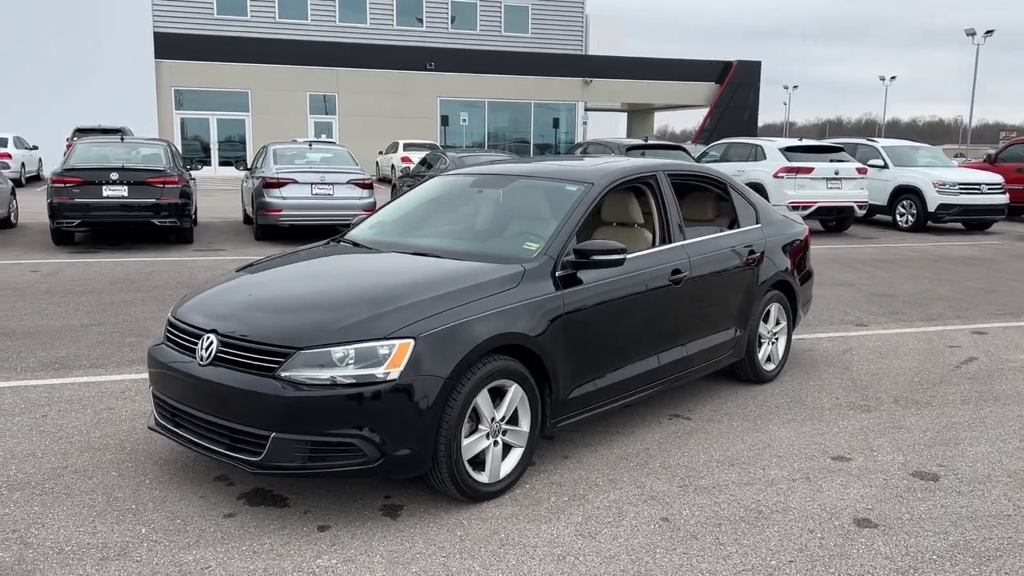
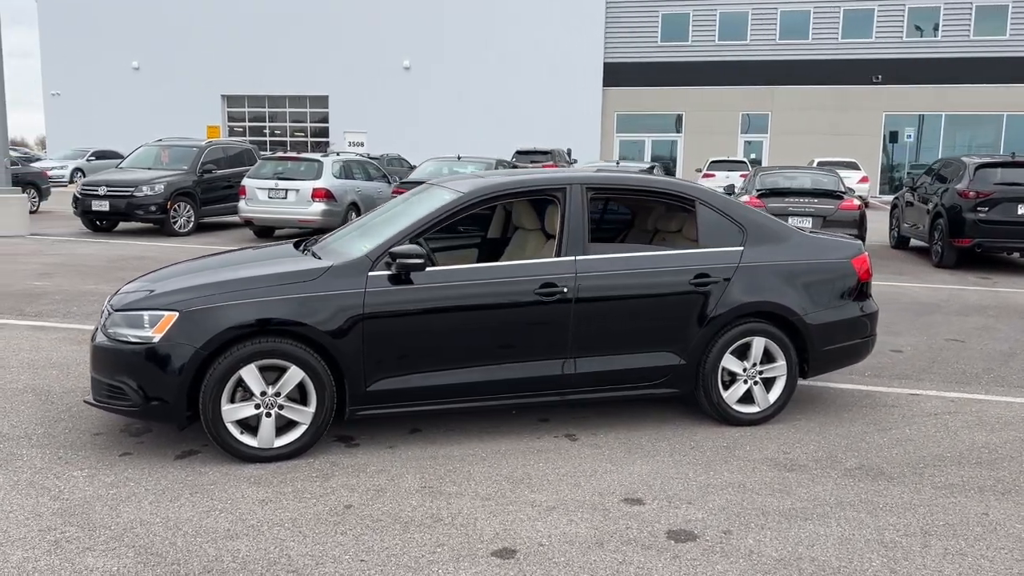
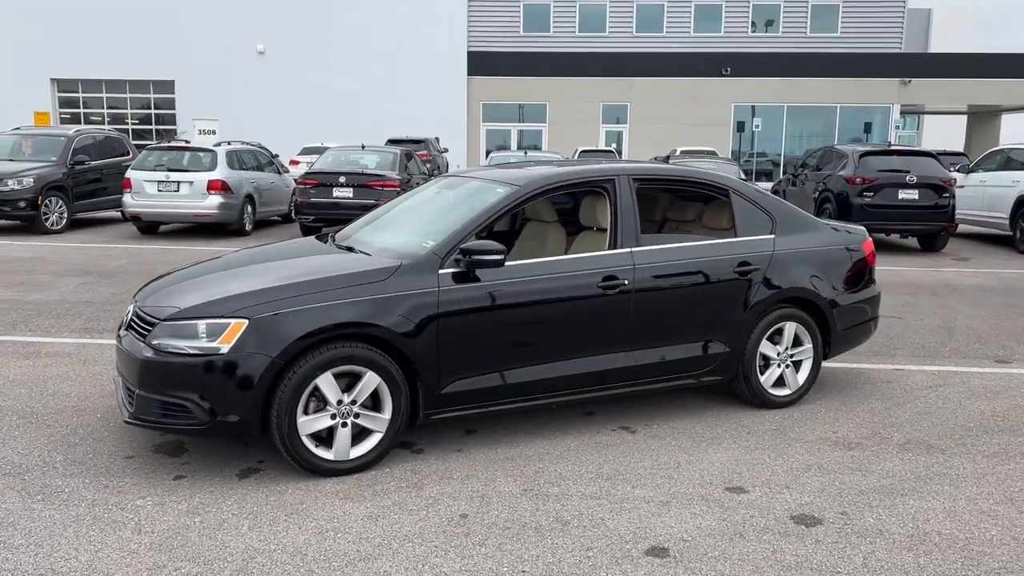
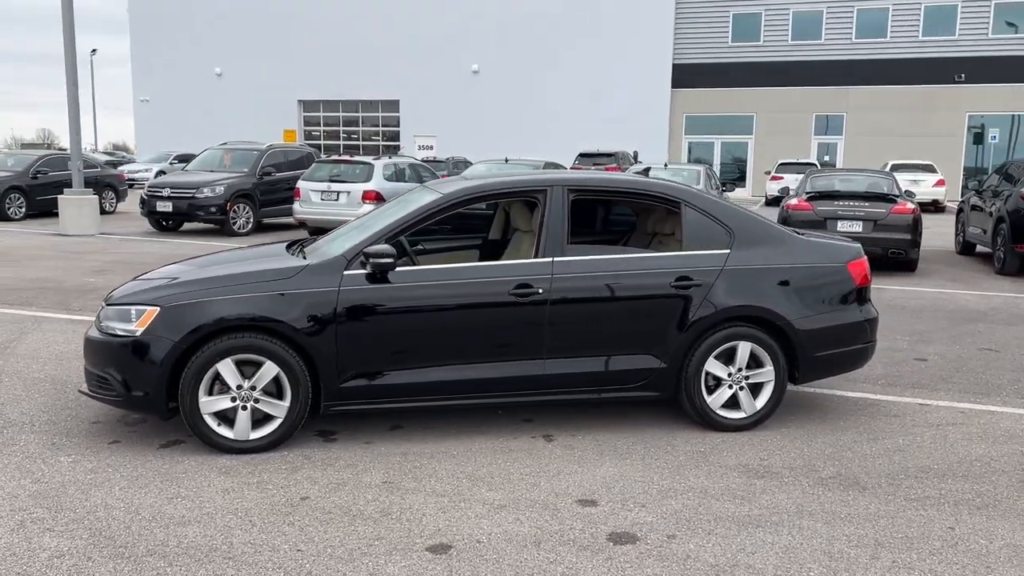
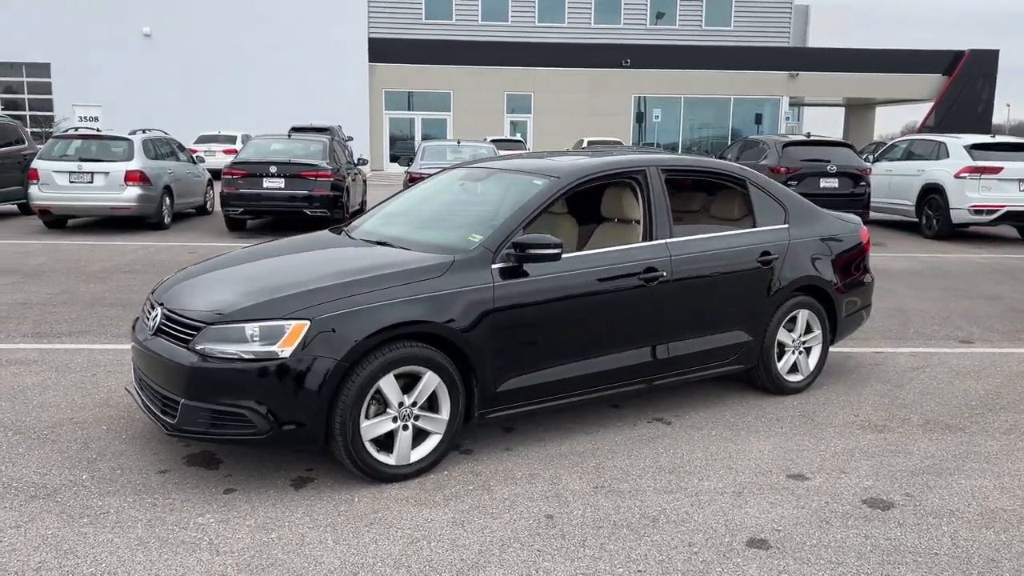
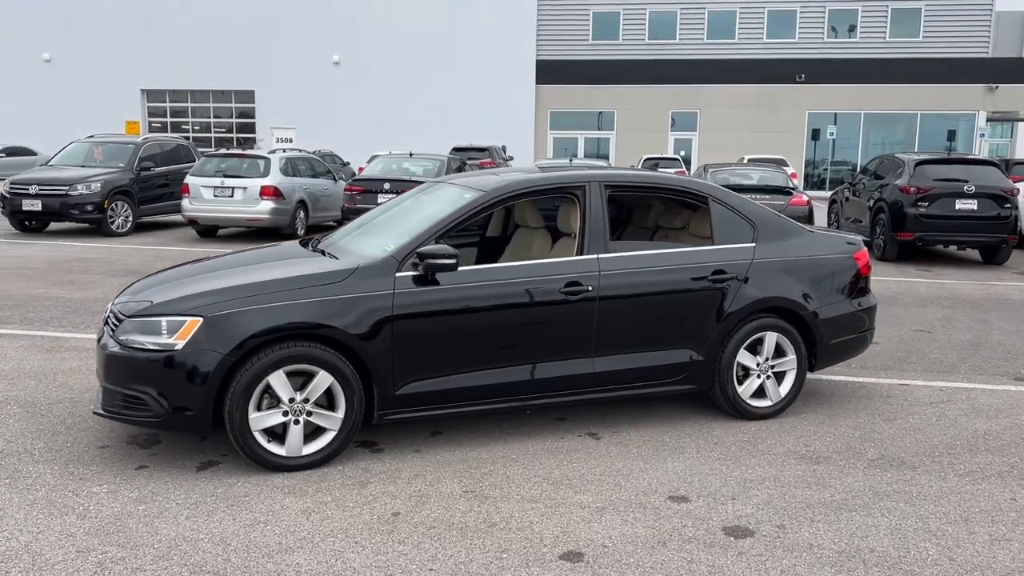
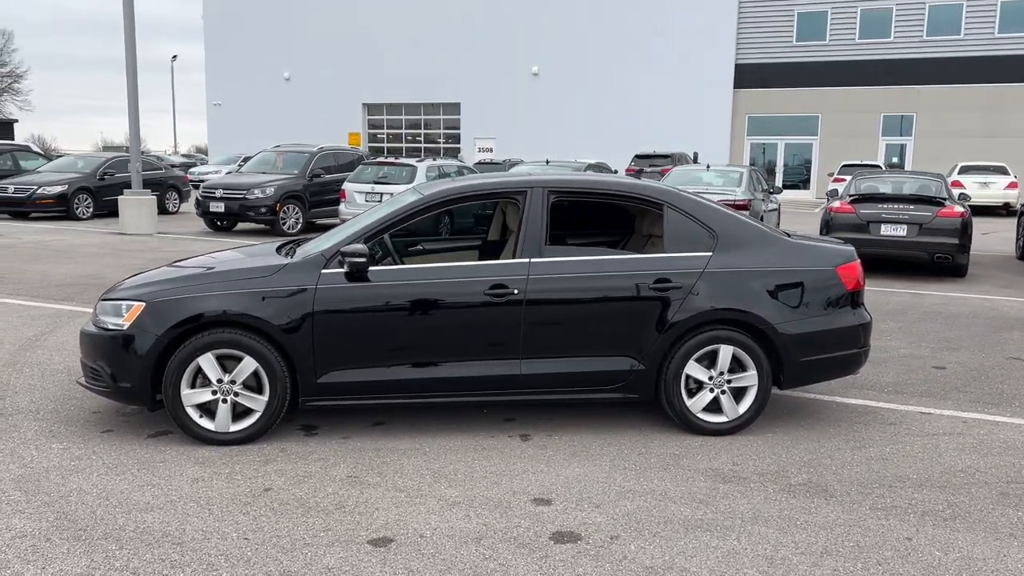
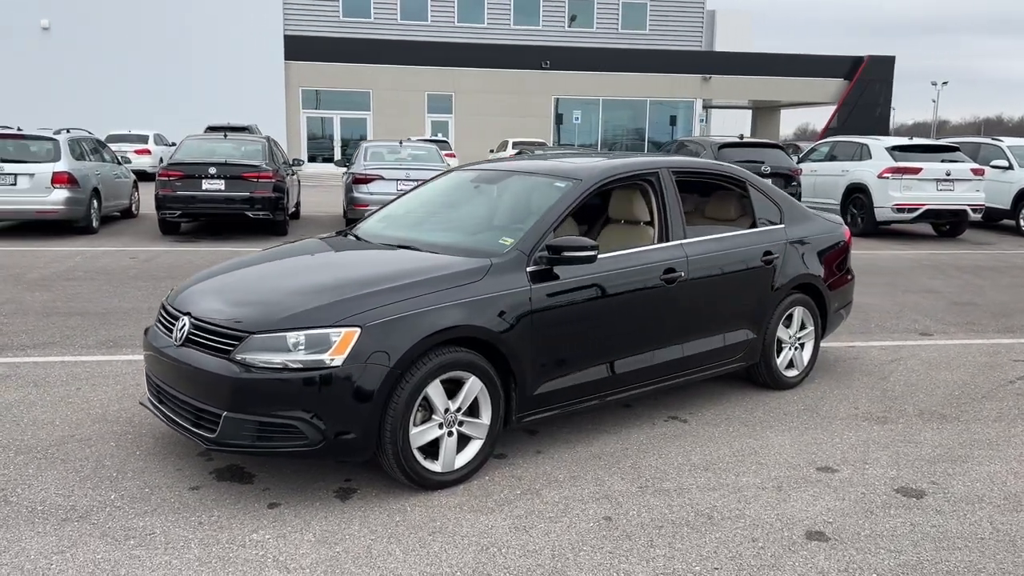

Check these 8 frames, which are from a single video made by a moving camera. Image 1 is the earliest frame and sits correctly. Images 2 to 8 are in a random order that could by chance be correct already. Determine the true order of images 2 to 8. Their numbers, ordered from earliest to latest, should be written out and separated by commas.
8, 5, 3, 6, 2, 4, 7
